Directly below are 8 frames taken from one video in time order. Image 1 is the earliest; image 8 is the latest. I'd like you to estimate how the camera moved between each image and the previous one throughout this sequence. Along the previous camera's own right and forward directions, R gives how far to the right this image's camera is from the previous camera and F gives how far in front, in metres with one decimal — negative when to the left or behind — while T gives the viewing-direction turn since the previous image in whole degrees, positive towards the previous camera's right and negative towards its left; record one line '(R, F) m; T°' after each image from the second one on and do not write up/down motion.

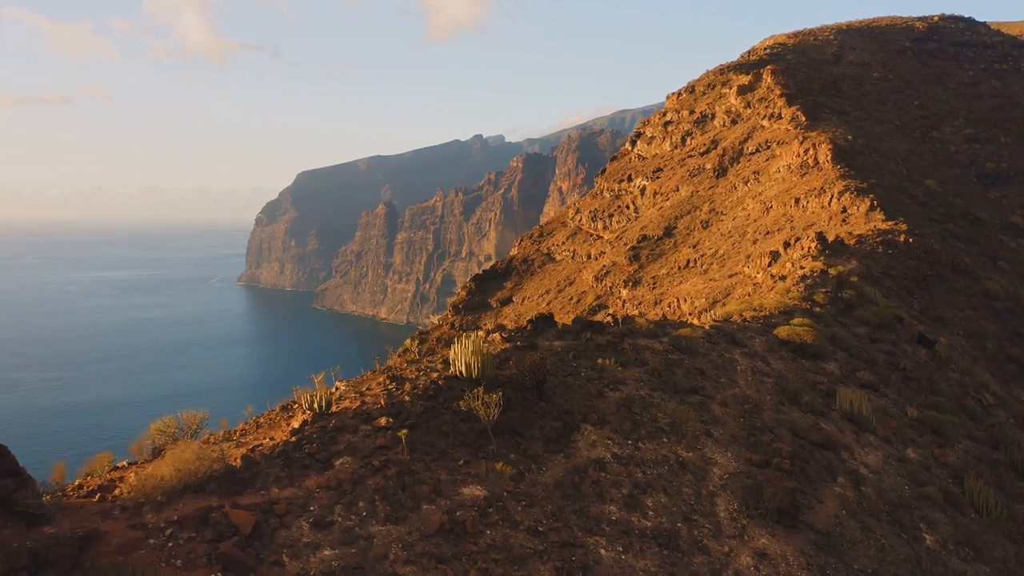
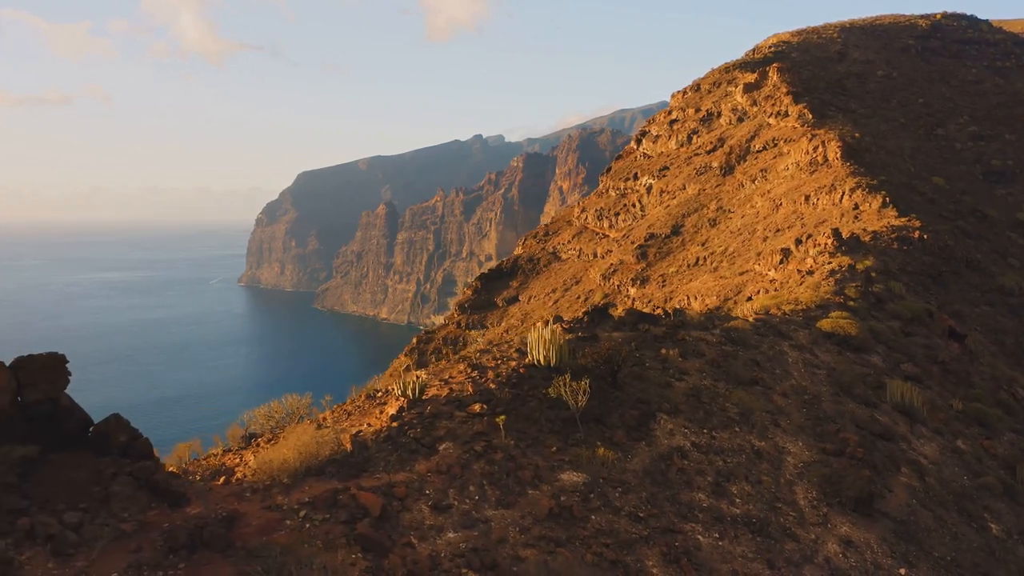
(-1.1, 0.0) m; 0°
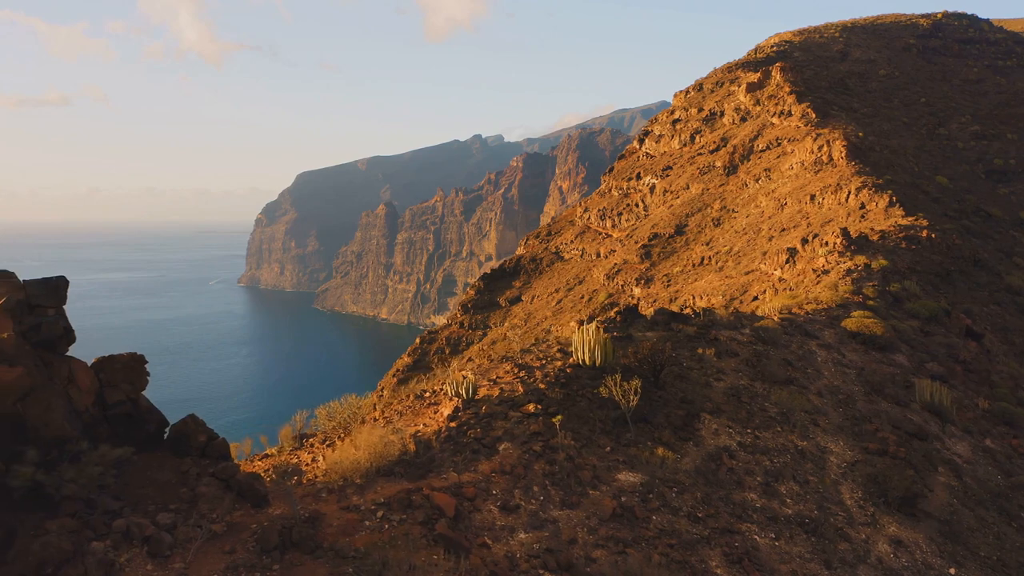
(-0.7, 0.0) m; 0°
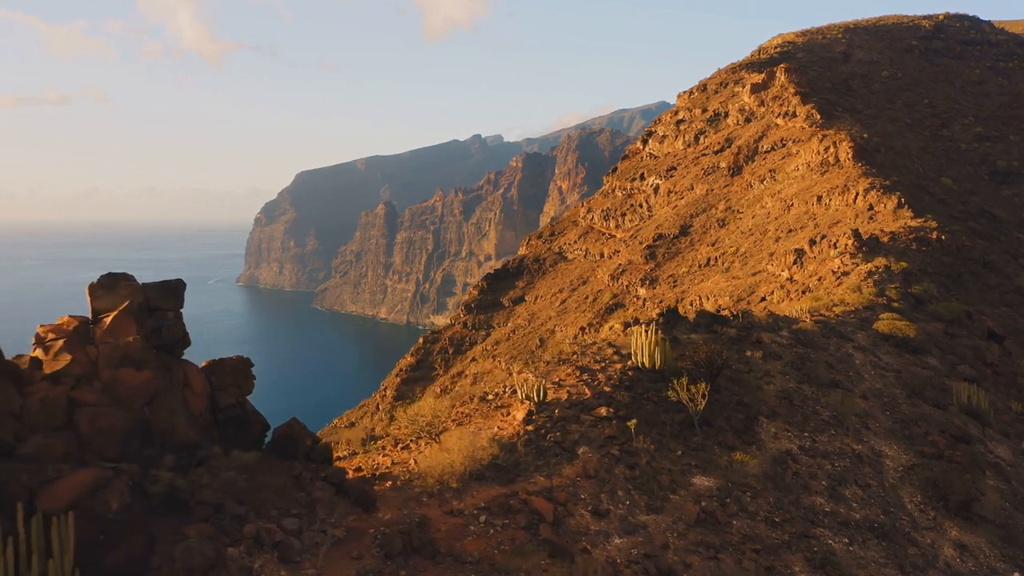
(-0.9, 0.0) m; 0°
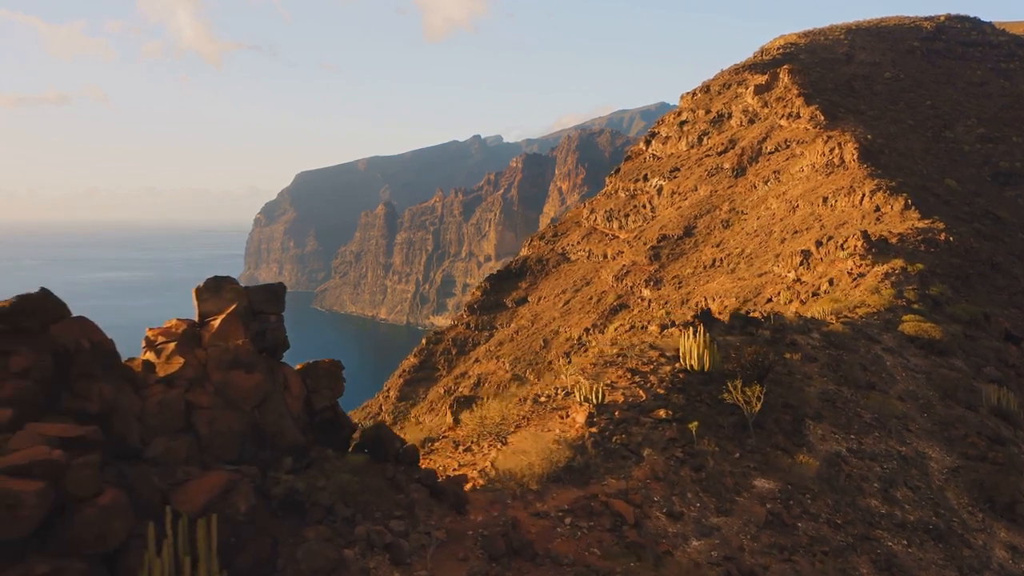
(-0.7, 0.0) m; 0°
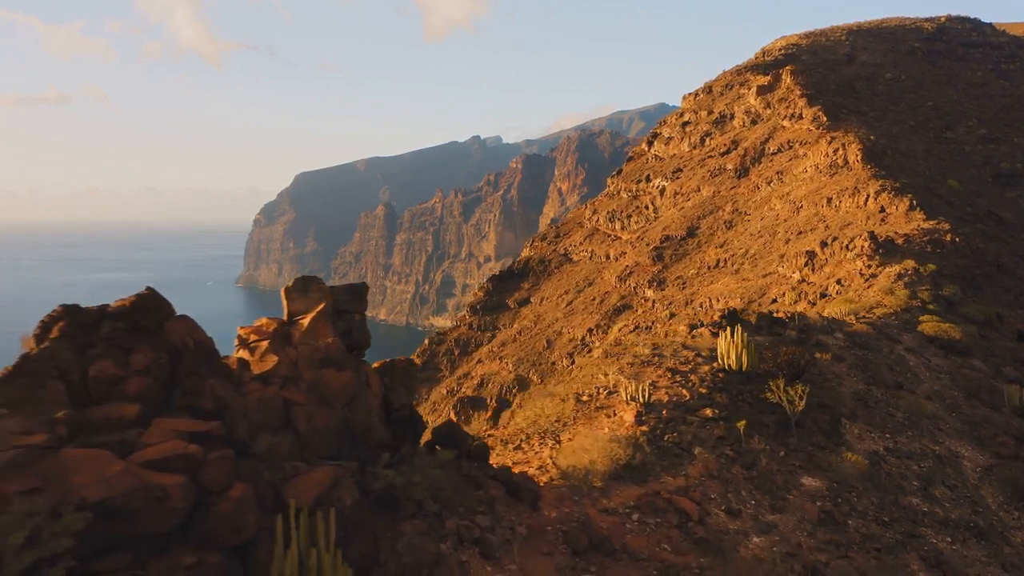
(-0.6, -0.1) m; 0°
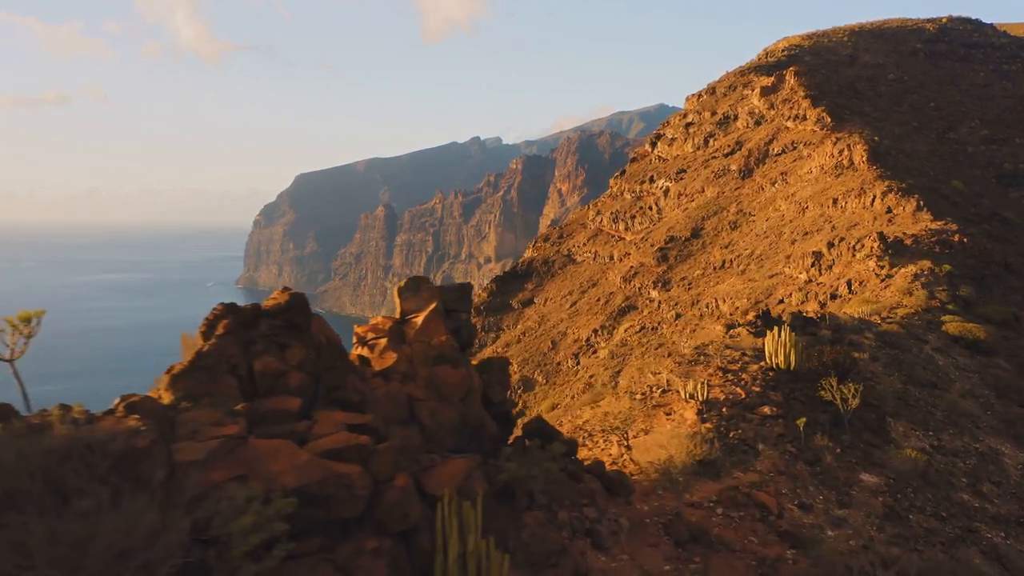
(-0.8, -0.1) m; 0°
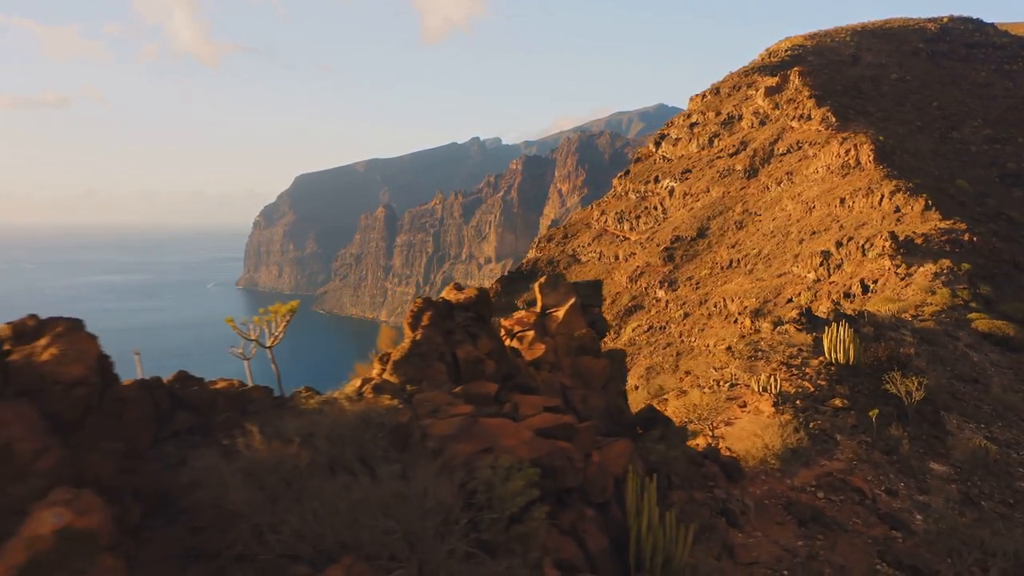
(-1.0, -0.3) m; 0°
